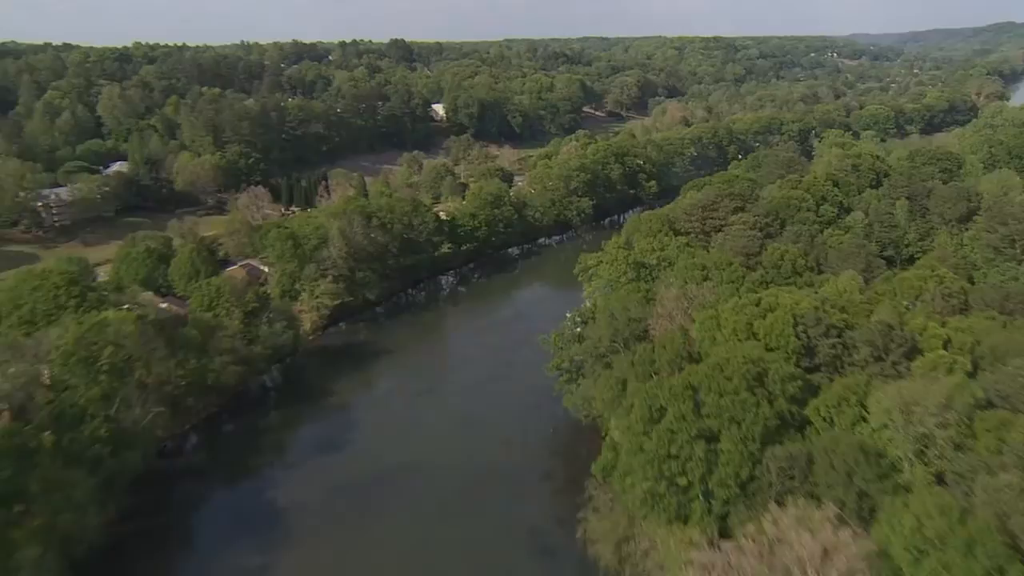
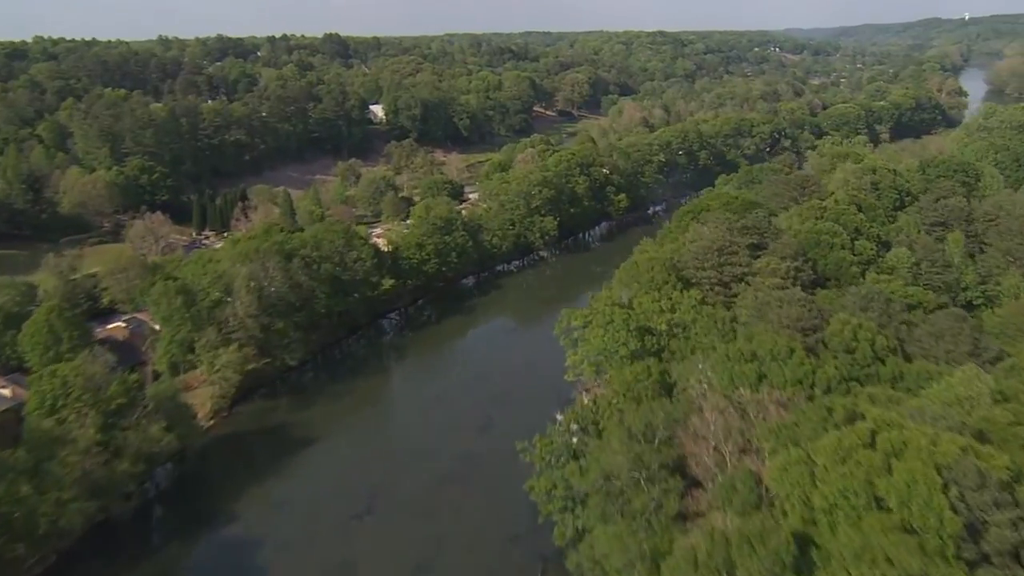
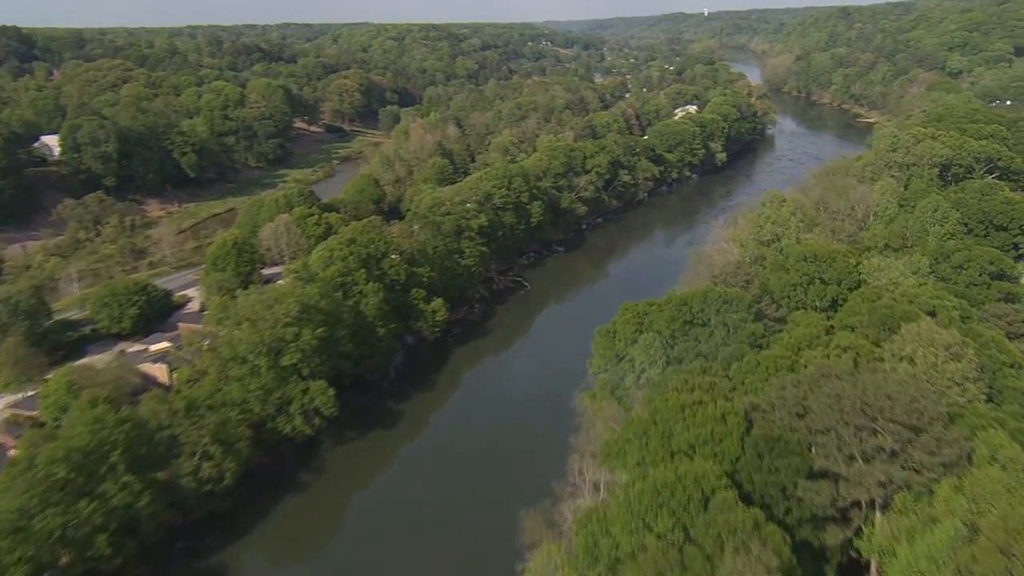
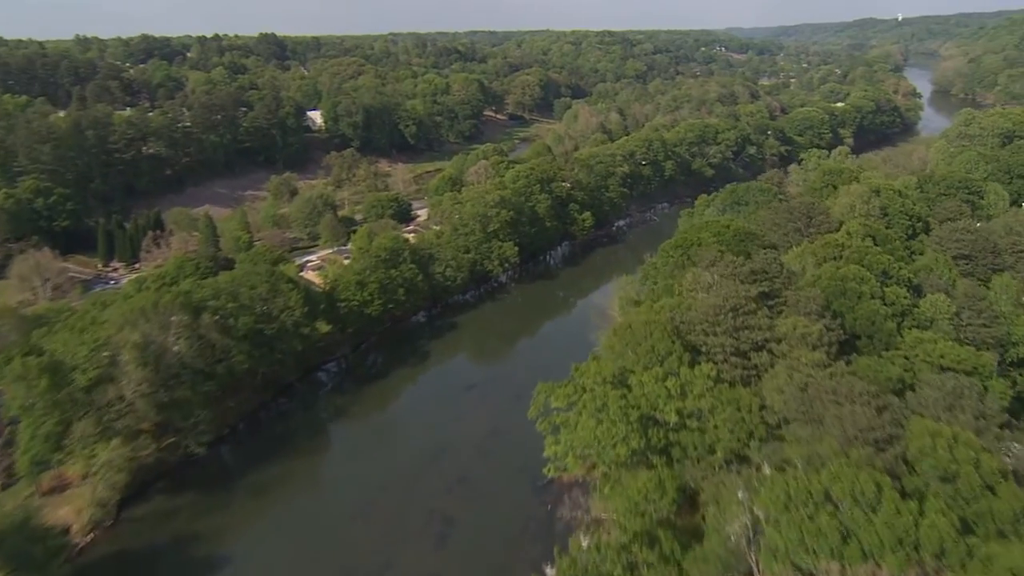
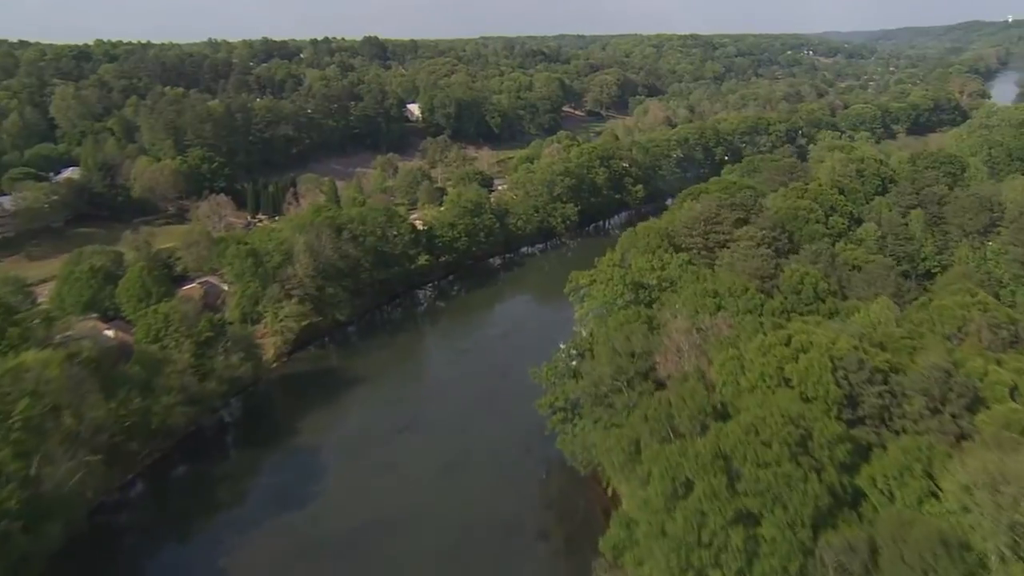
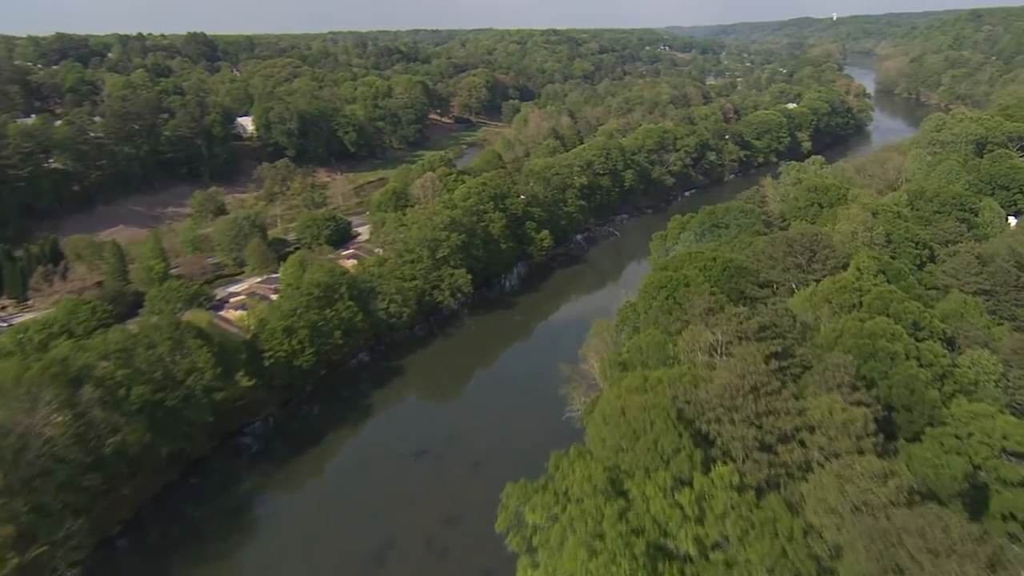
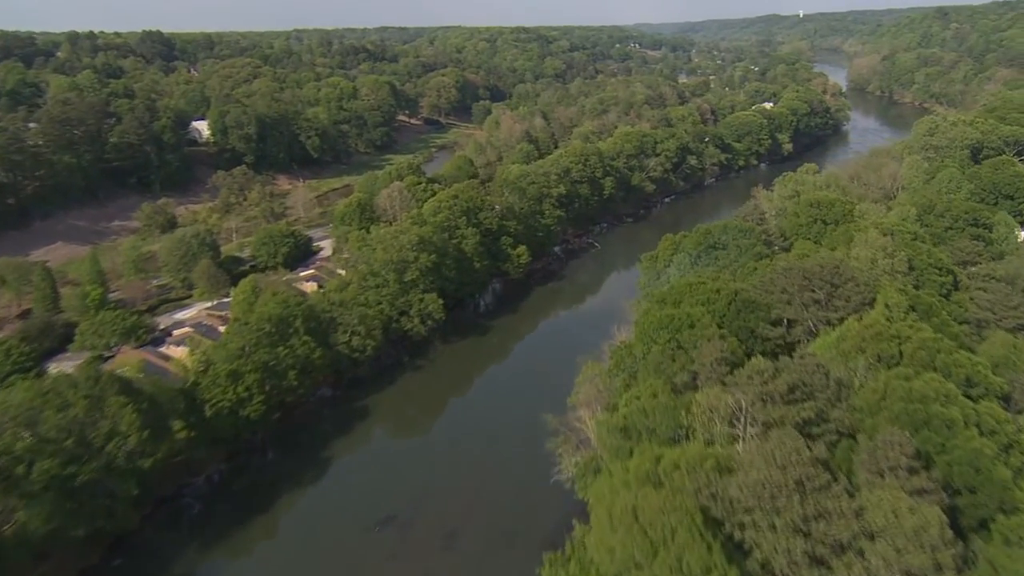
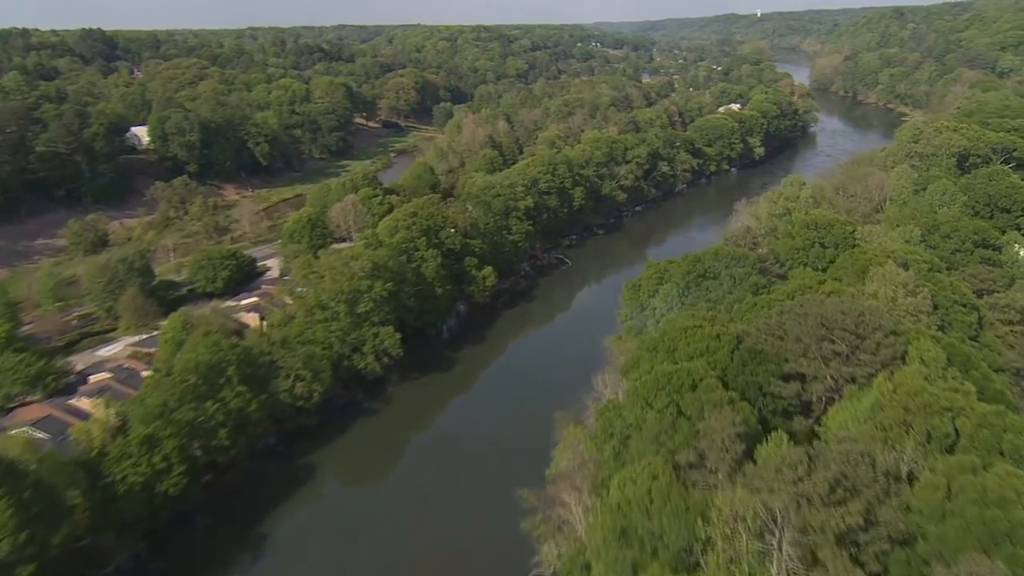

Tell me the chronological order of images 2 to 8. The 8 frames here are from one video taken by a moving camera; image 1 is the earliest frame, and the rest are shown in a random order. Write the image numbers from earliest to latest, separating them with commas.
5, 2, 4, 6, 7, 8, 3
